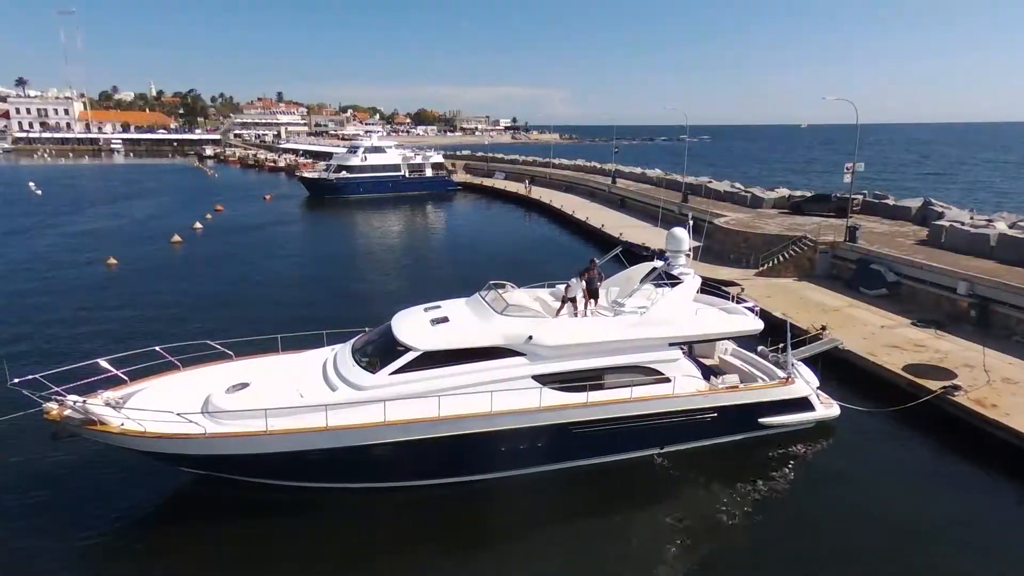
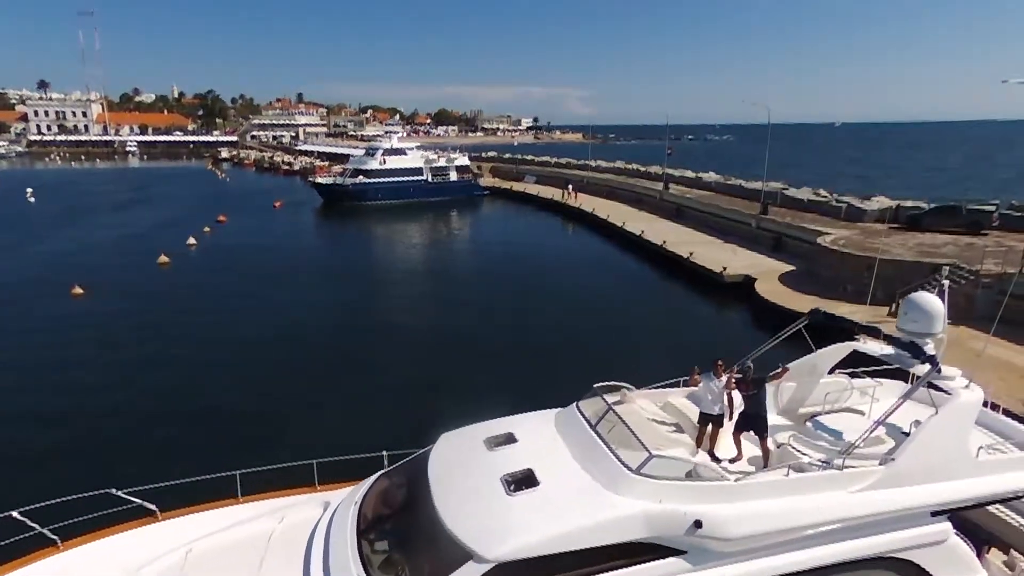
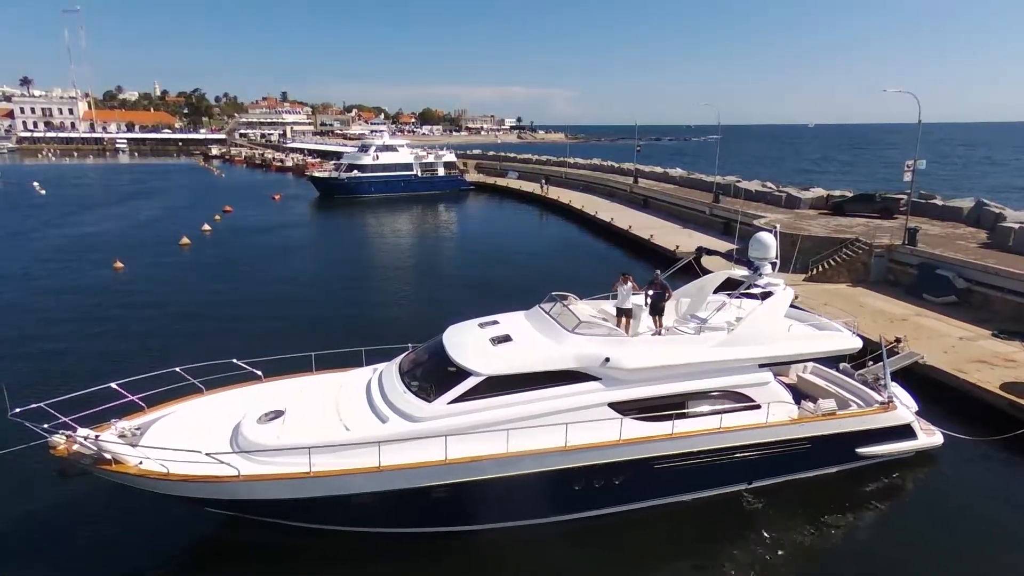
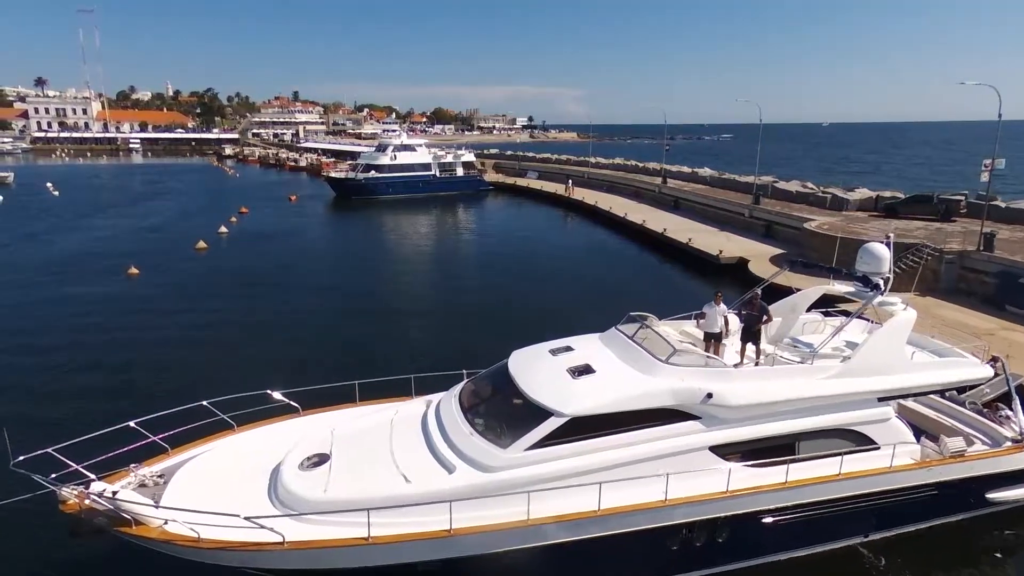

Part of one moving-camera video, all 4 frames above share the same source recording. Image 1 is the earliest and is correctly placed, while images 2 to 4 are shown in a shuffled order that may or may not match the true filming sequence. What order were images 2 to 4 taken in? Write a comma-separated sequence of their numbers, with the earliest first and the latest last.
3, 4, 2
